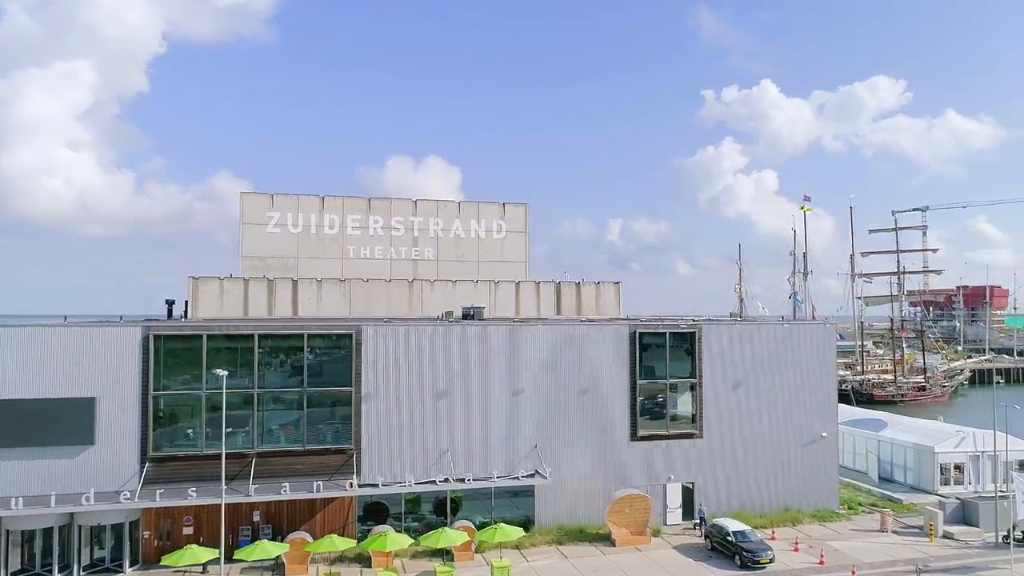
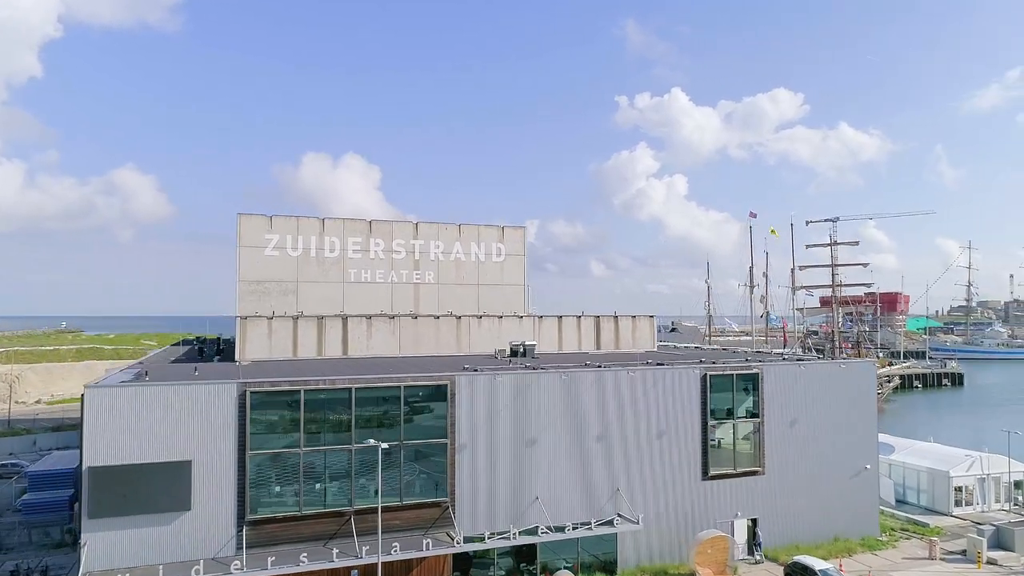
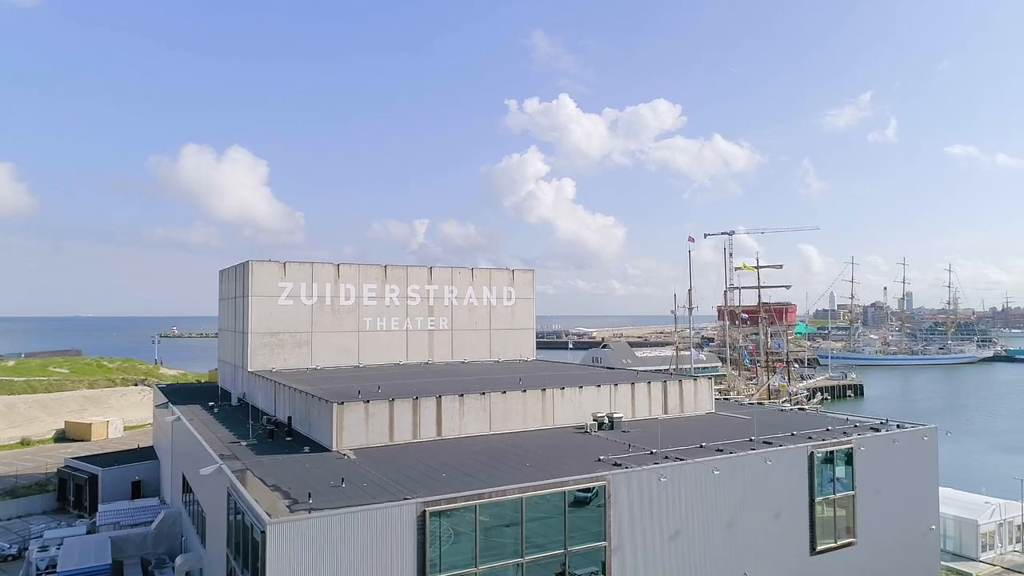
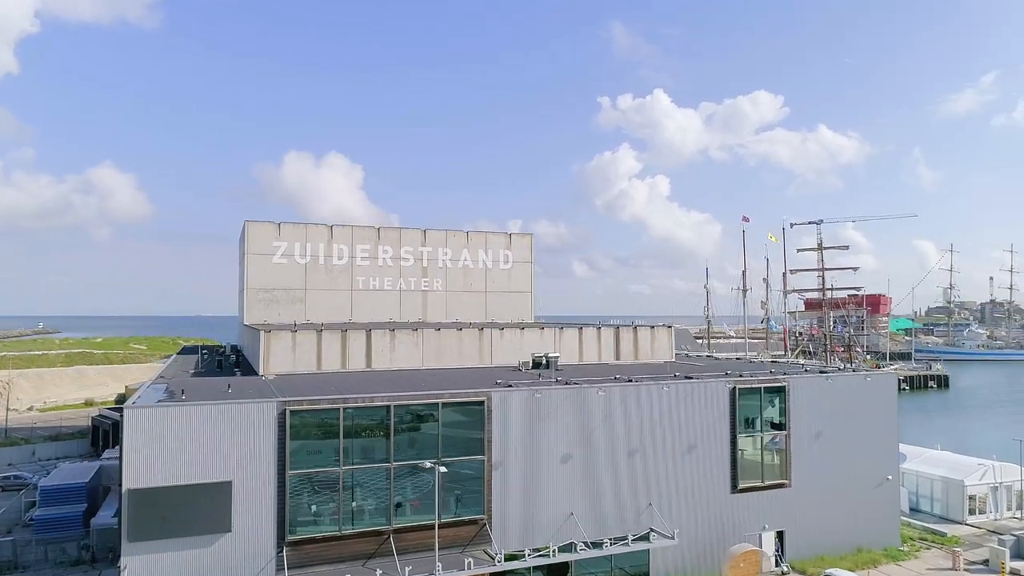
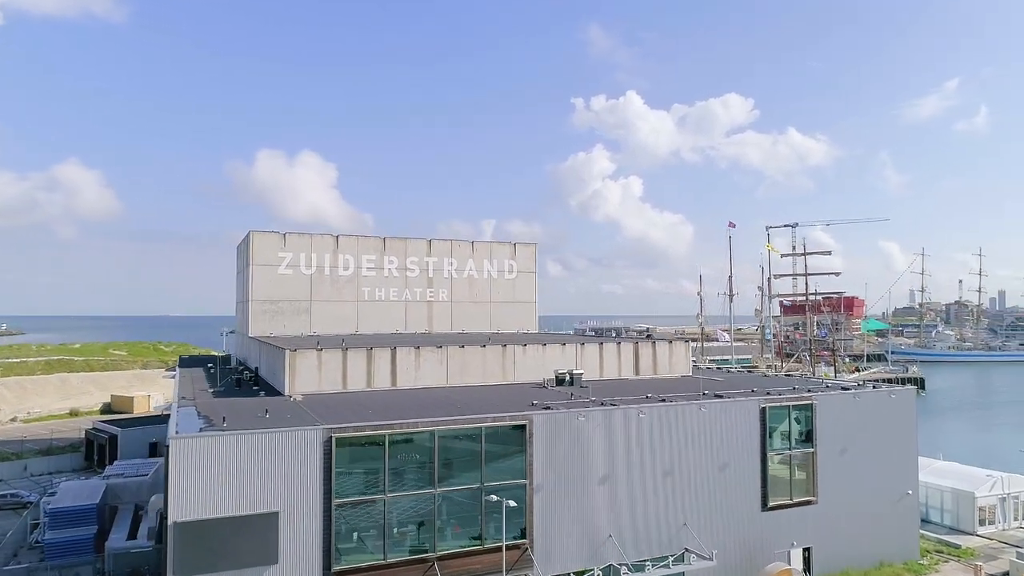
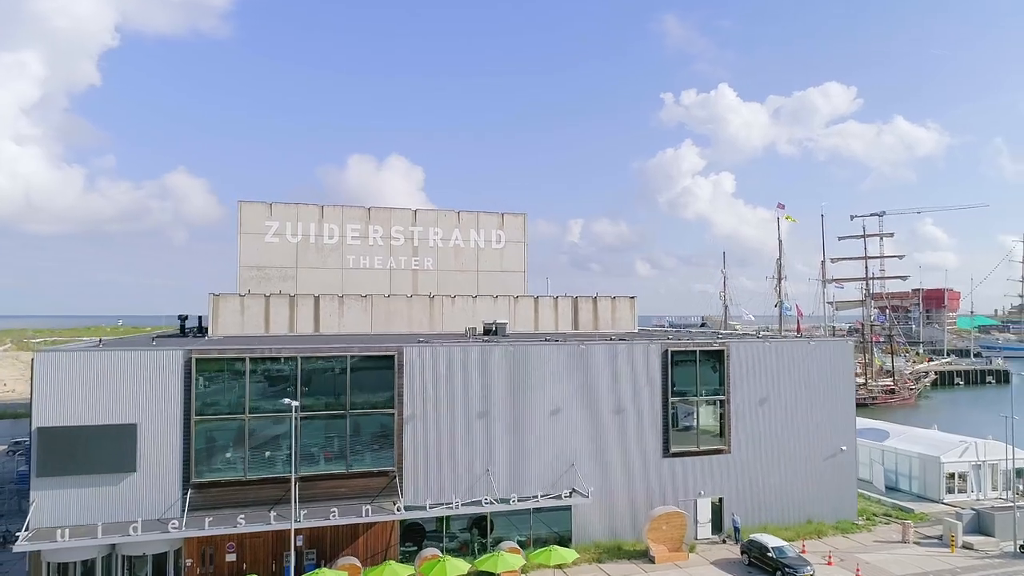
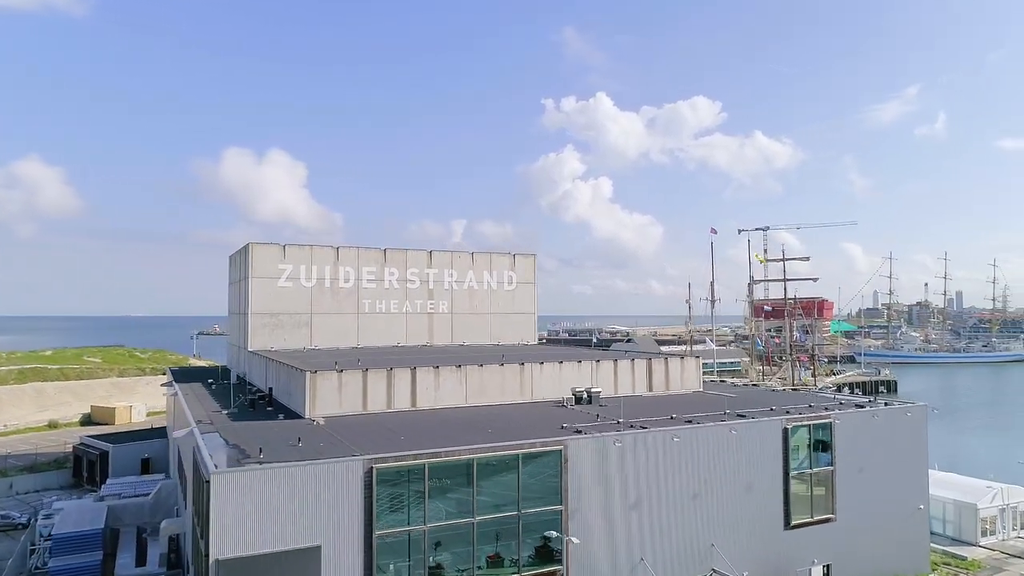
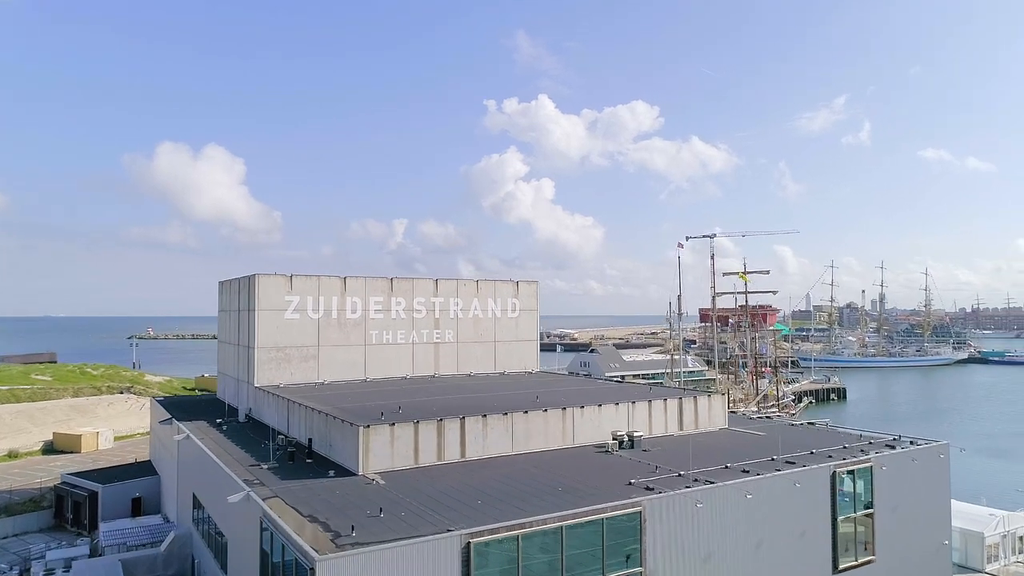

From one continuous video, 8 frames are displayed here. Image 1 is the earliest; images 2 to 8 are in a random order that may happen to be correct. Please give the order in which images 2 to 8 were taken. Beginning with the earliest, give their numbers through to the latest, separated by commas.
6, 2, 4, 5, 7, 3, 8
